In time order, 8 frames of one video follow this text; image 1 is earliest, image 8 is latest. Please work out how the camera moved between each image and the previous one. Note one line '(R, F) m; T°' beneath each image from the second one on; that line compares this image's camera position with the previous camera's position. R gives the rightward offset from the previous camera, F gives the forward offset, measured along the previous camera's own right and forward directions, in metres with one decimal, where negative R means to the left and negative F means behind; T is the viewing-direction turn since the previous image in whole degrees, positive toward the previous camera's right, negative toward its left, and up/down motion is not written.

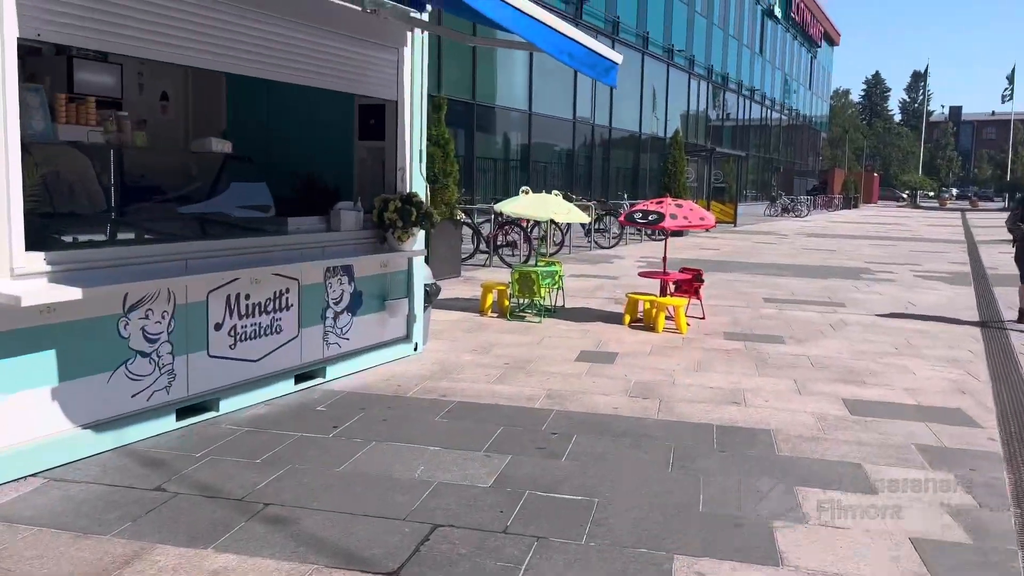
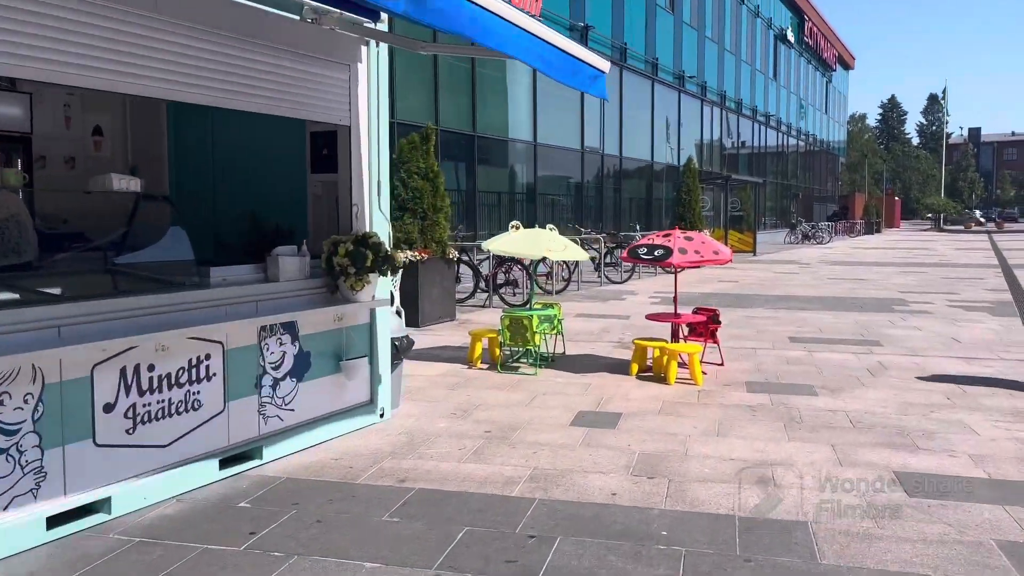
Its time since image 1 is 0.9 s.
(+0.3, +1.1) m; -1°
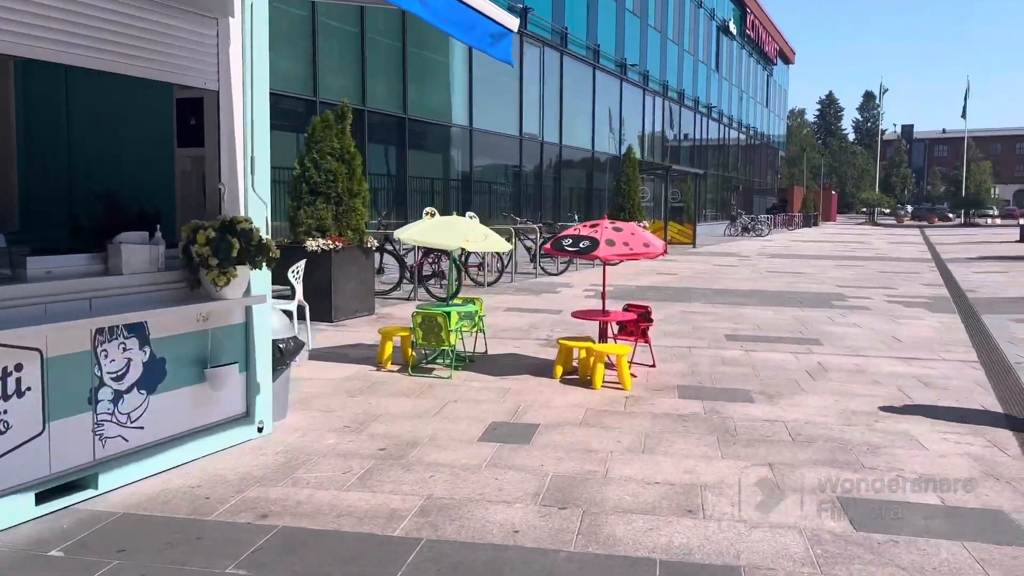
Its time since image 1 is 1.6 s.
(+0.3, +0.8) m; +4°
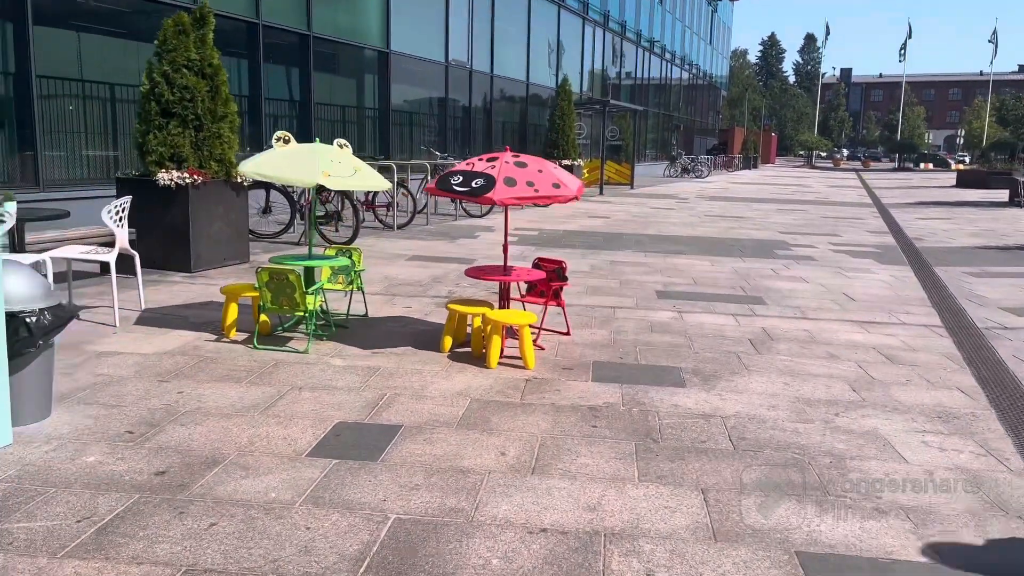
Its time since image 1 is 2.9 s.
(+0.5, +1.6) m; +4°
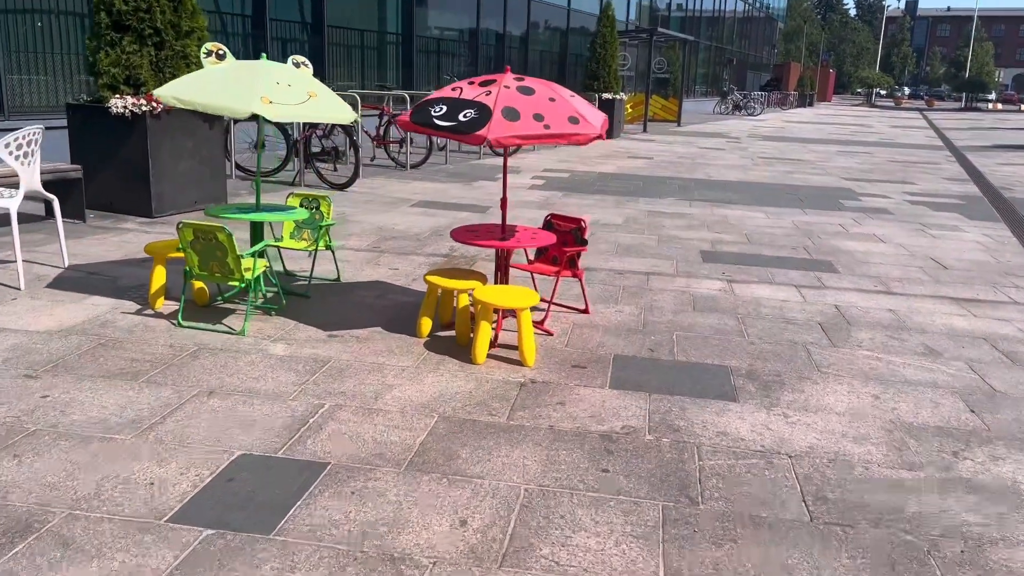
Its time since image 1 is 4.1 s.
(+0.2, +1.4) m; -3°
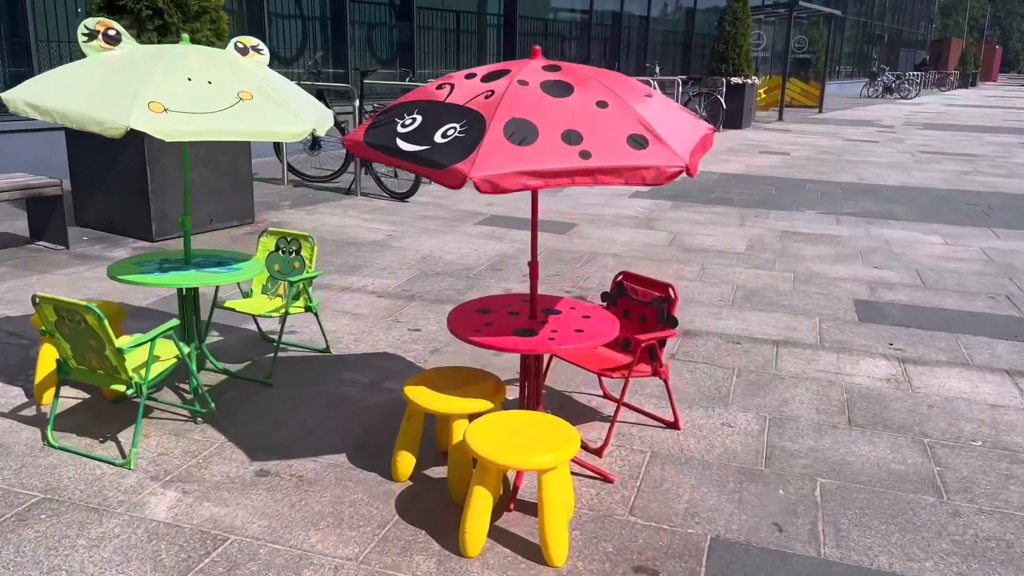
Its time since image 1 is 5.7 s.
(+0.3, +1.8) m; -9°
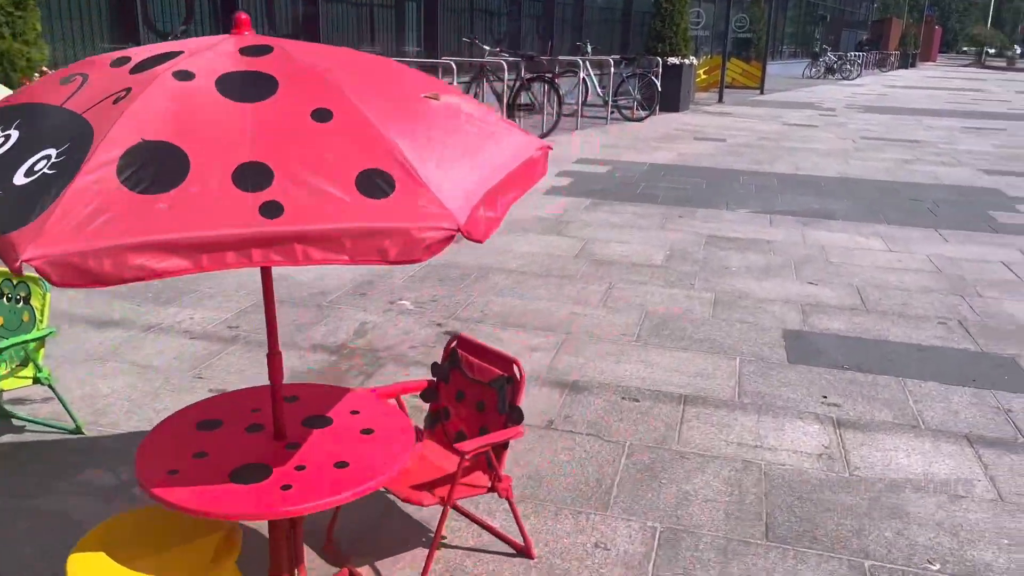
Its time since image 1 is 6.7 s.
(+0.5, +1.0) m; +3°
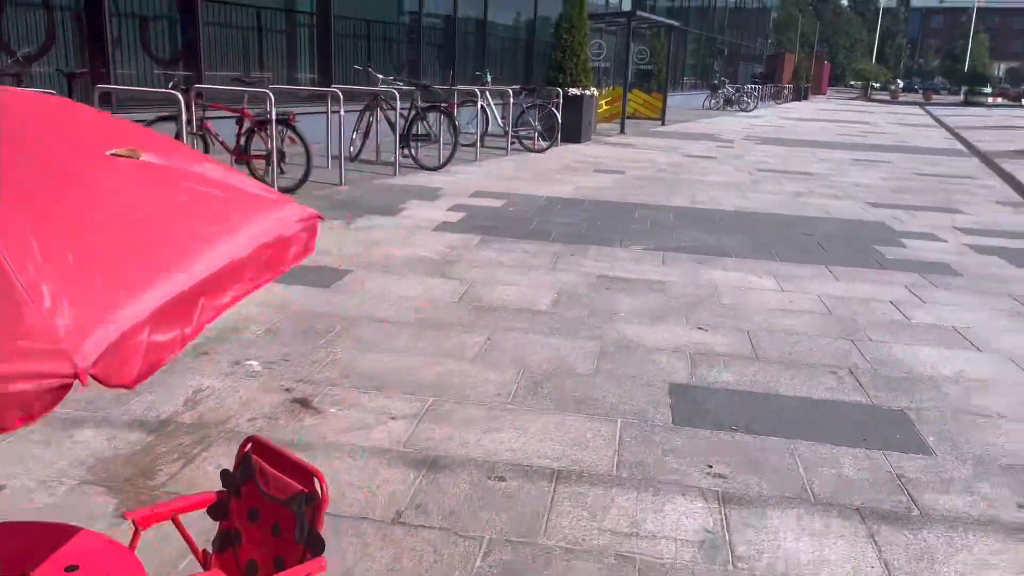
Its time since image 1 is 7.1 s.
(+0.3, +0.4) m; +6°
